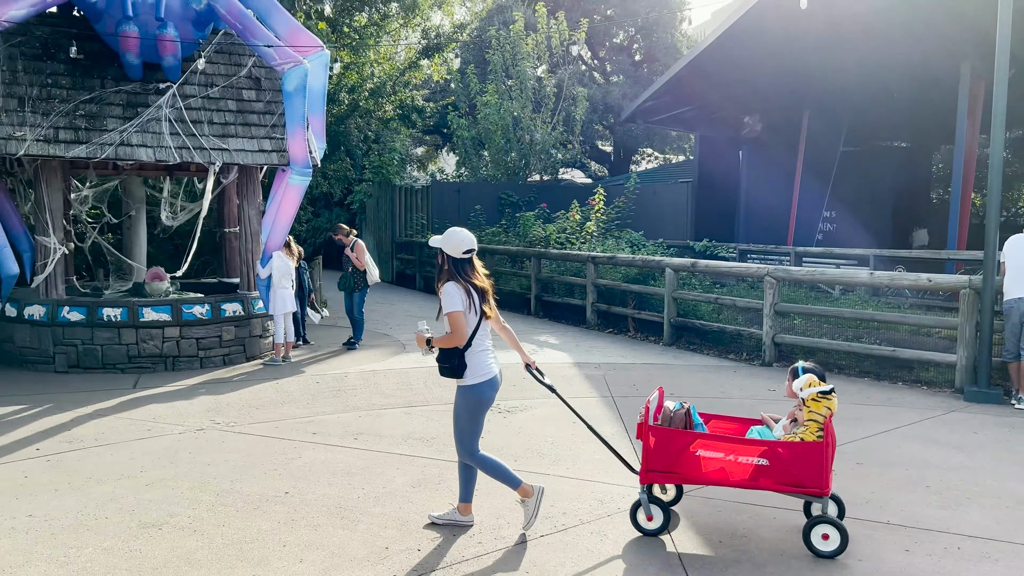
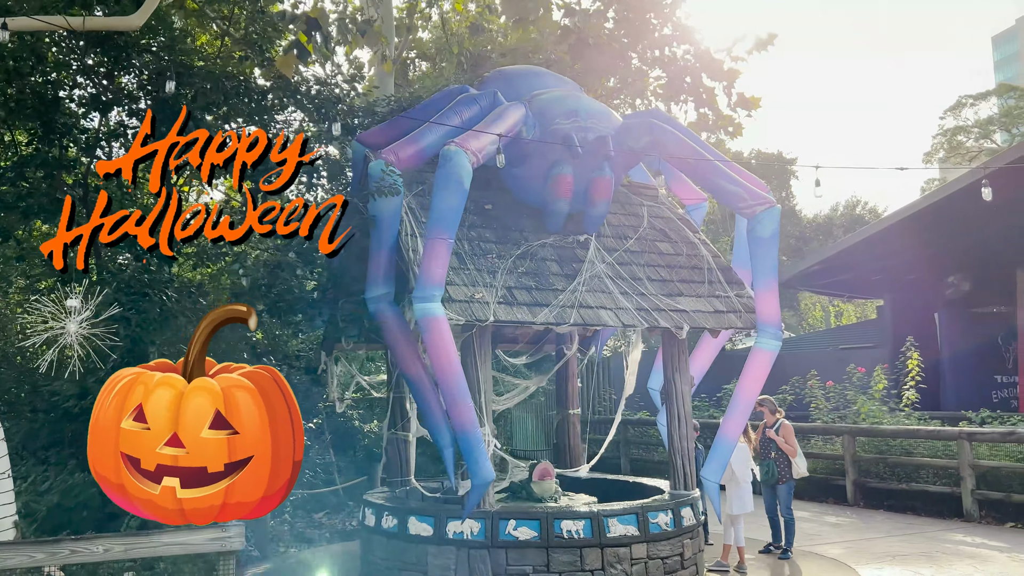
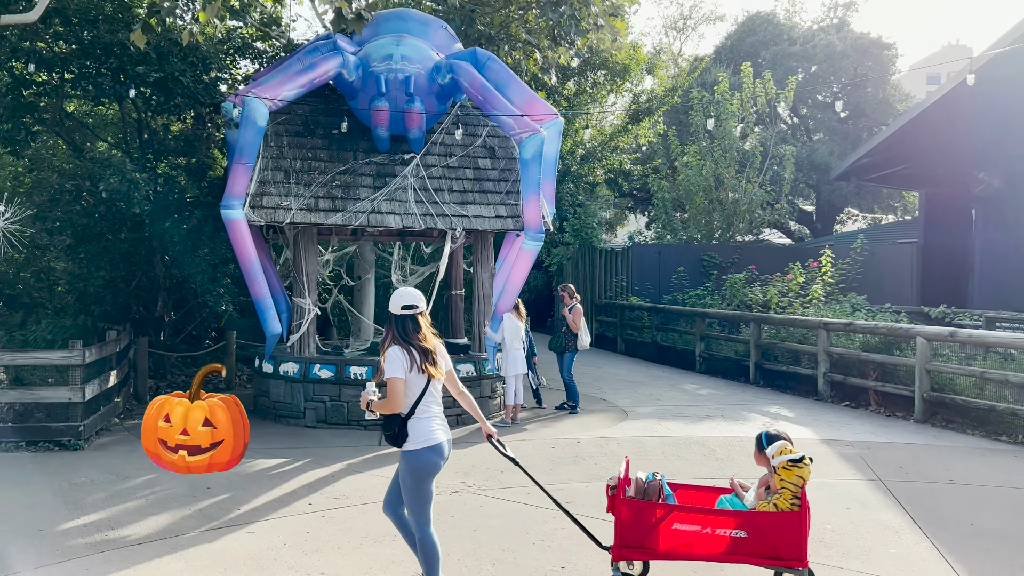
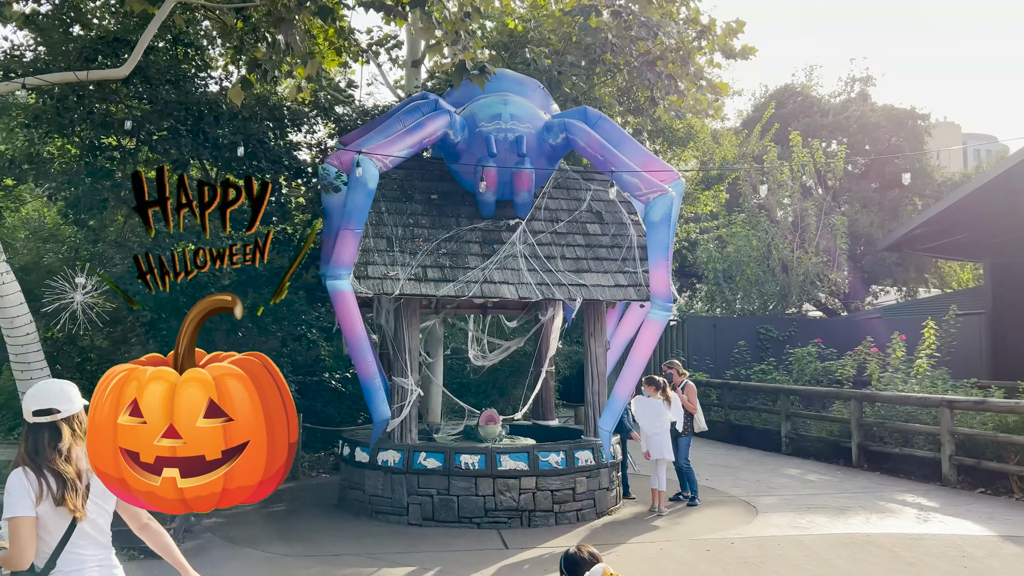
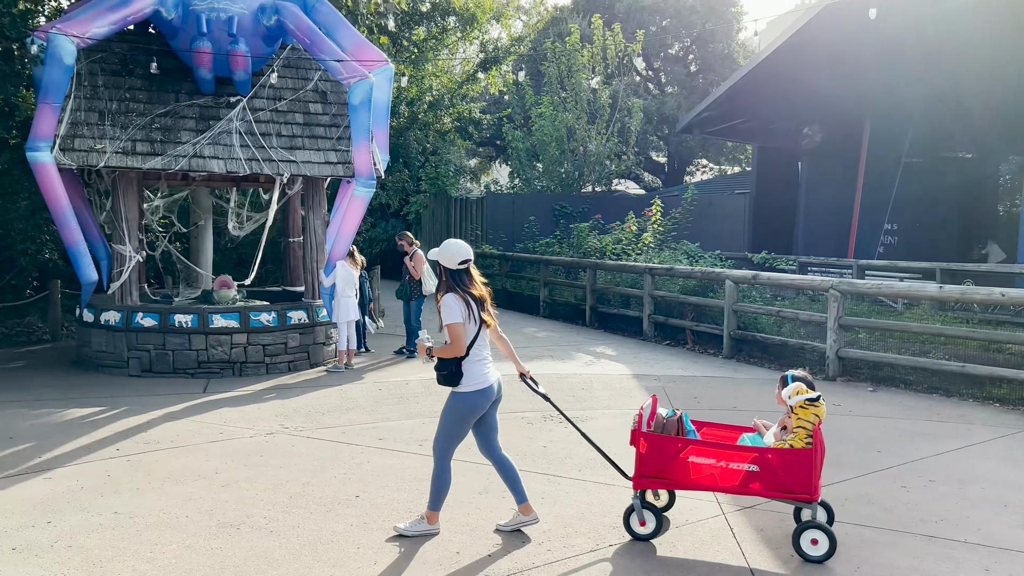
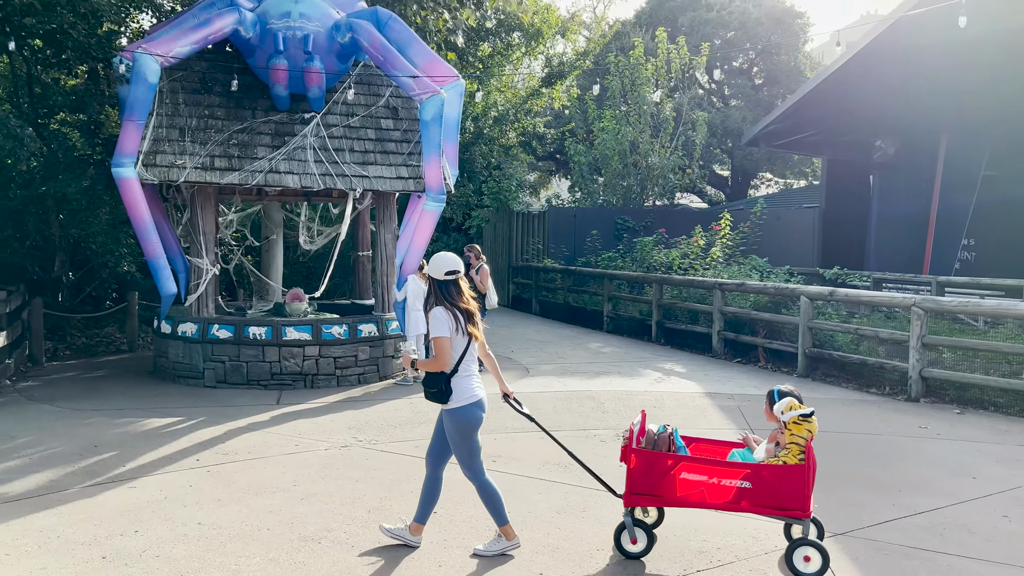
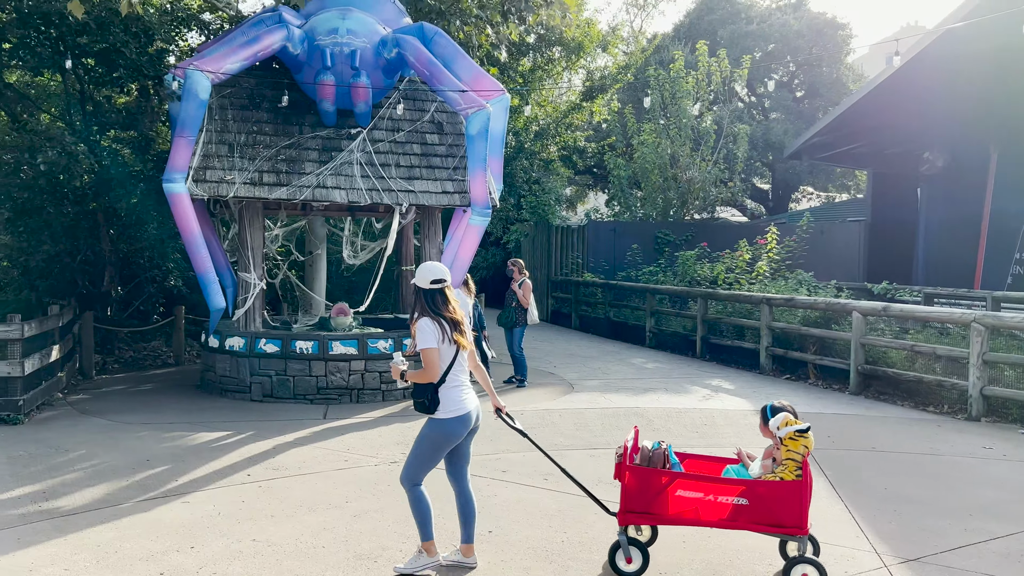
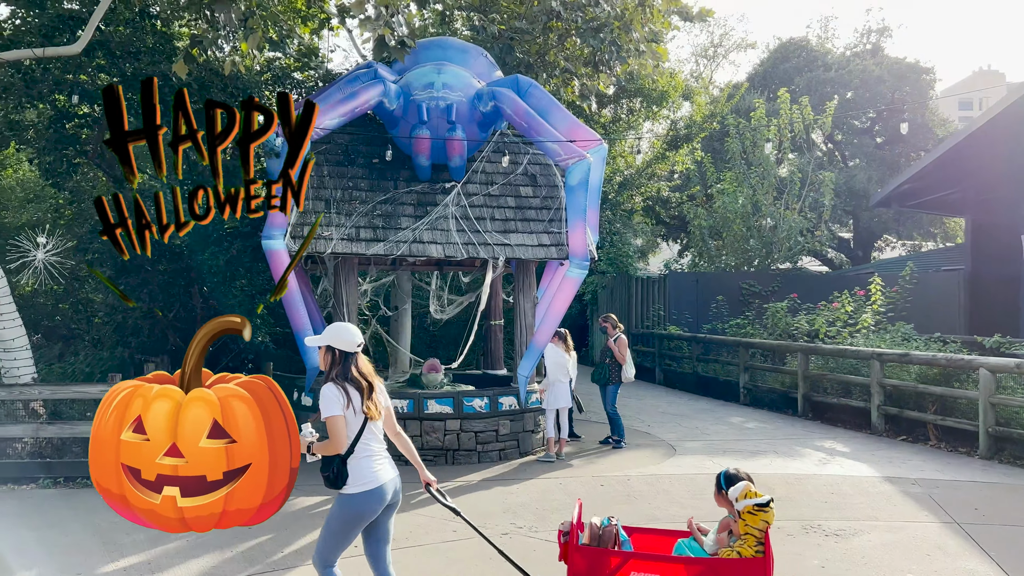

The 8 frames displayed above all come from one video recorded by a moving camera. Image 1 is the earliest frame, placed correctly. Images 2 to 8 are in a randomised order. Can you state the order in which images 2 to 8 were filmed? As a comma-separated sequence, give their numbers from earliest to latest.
5, 6, 7, 3, 8, 4, 2
